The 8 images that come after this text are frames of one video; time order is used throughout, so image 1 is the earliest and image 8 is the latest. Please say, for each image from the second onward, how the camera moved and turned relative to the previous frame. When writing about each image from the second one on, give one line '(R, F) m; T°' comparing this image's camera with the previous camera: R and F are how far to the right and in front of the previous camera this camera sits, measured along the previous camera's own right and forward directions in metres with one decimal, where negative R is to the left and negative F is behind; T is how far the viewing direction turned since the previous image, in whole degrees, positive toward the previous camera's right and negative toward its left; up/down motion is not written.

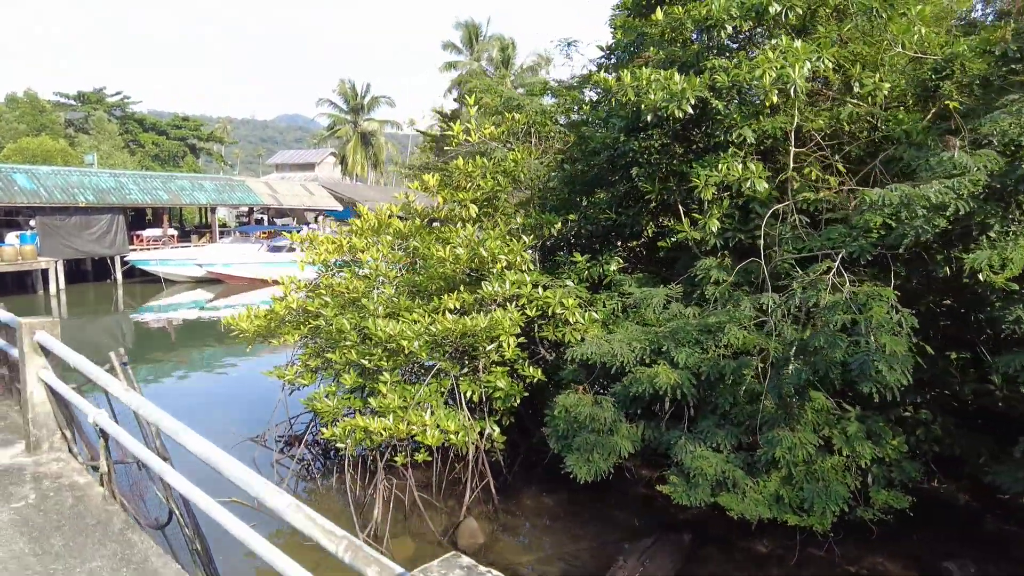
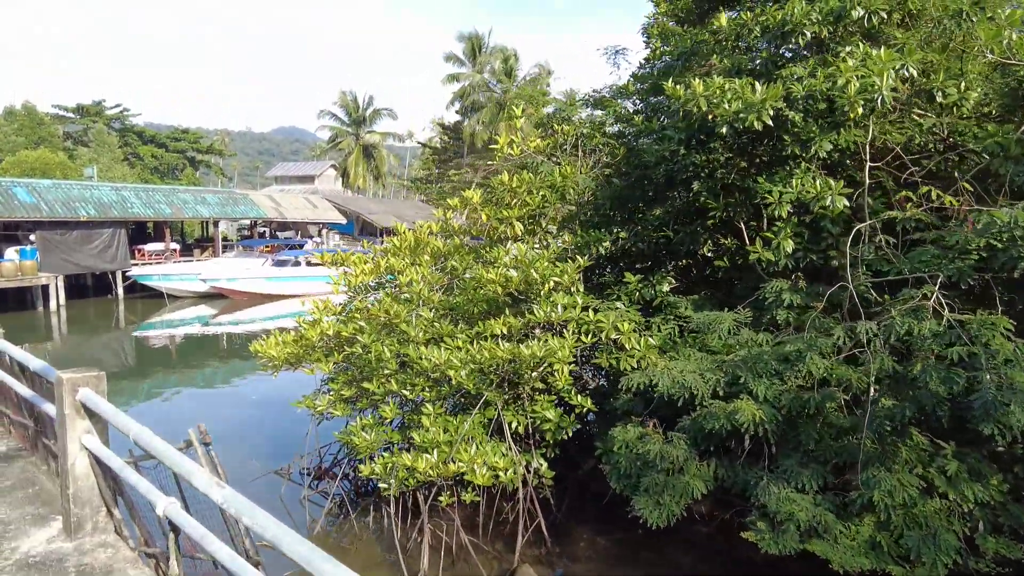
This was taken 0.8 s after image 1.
(-0.5, +0.4) m; 0°
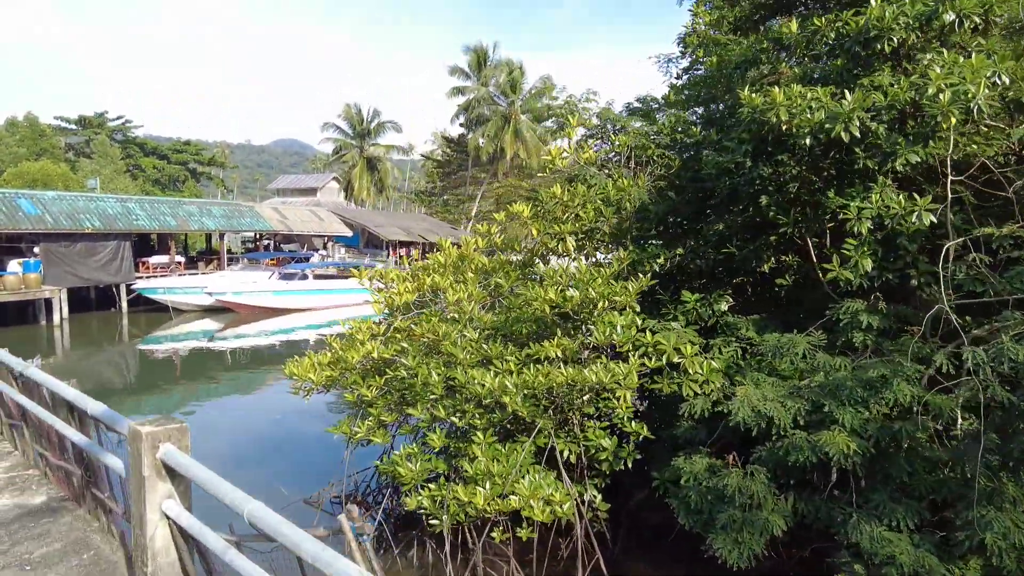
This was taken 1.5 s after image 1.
(-0.5, +0.3) m; 0°
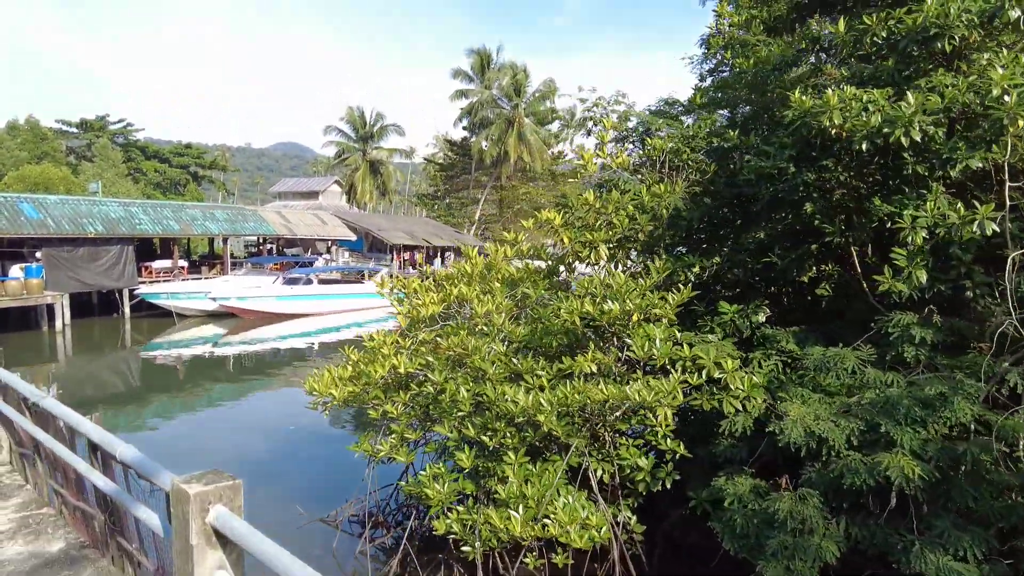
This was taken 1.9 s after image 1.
(-0.2, +0.2) m; 0°
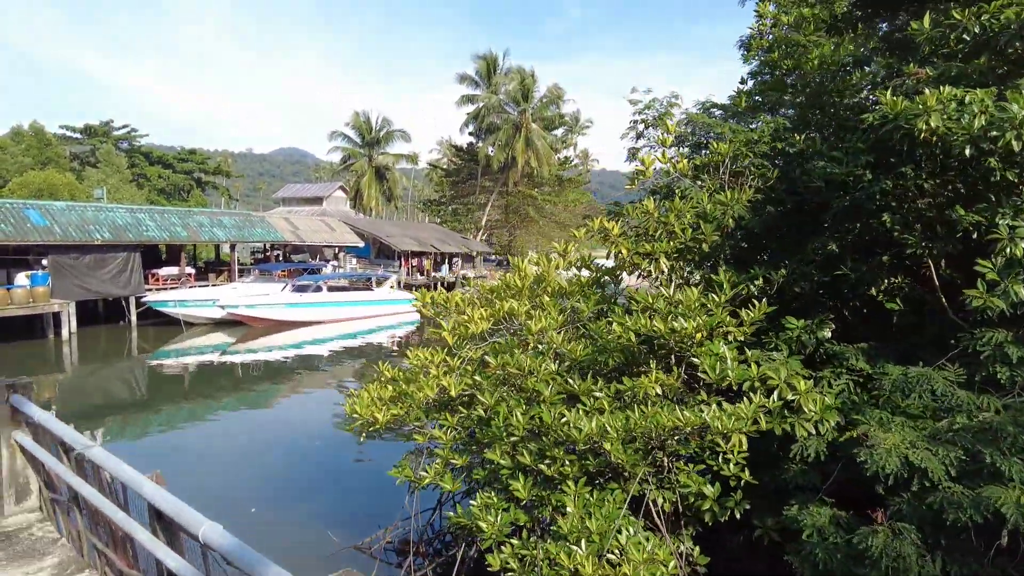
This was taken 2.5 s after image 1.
(-0.4, +0.4) m; 0°
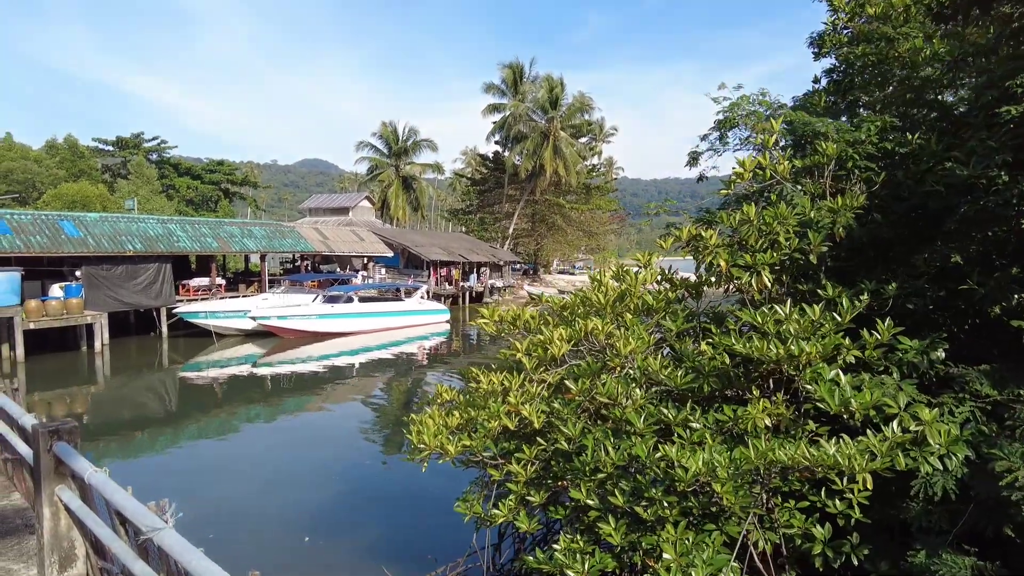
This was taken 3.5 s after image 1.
(-0.4, +0.5) m; -2°
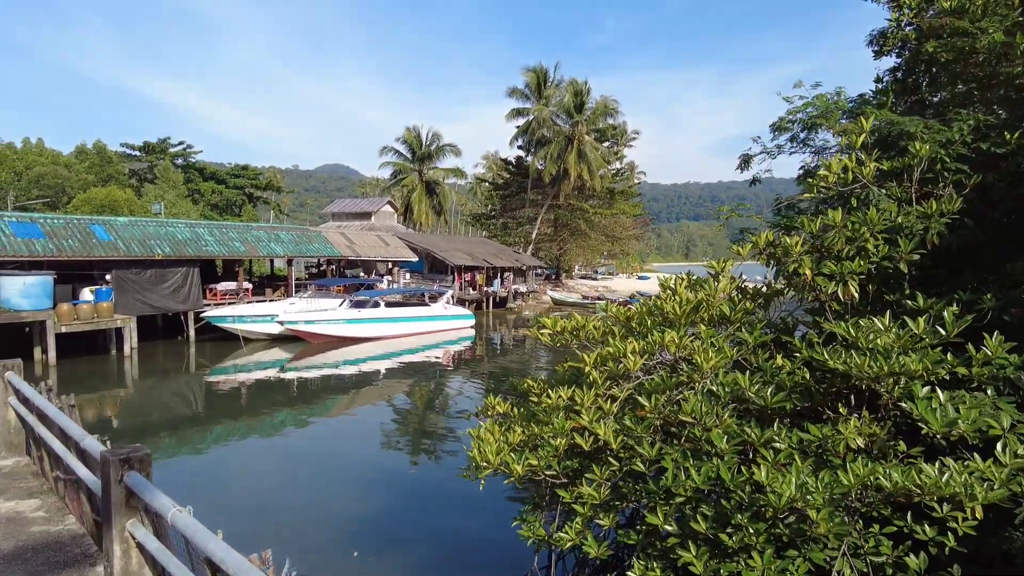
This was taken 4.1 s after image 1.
(-0.3, +0.3) m; -2°
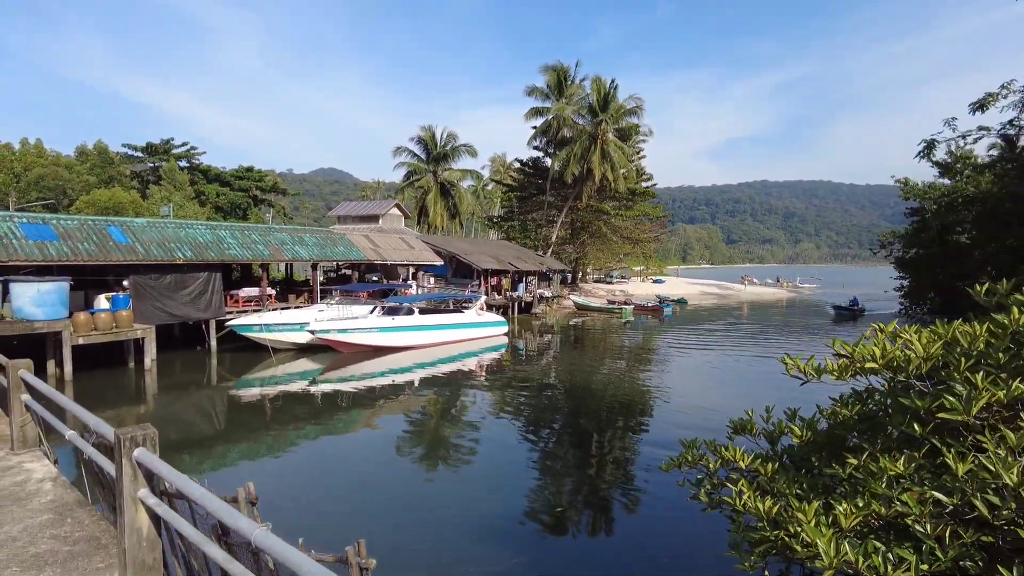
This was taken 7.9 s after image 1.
(-1.5, +1.4) m; 0°
